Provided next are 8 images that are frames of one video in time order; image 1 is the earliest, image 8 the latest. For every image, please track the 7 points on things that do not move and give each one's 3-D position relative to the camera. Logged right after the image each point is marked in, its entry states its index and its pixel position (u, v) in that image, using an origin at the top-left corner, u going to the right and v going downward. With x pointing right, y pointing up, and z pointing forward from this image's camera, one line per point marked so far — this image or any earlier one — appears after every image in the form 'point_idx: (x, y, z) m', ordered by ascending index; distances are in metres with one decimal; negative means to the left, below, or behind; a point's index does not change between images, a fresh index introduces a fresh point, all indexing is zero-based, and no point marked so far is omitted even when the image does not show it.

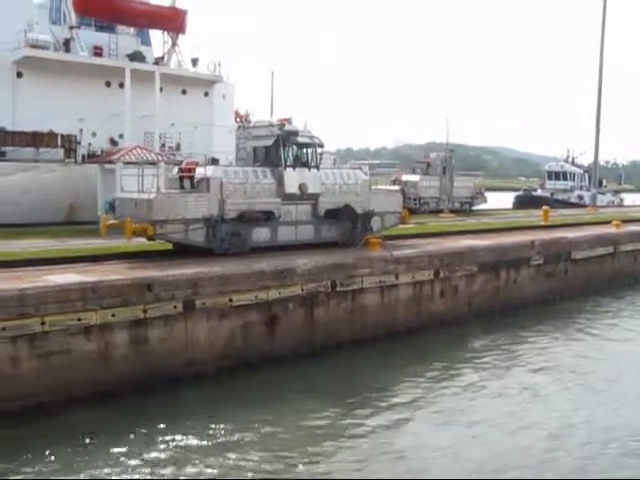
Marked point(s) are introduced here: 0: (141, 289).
0: (-2.9, -0.8, +12.4) m
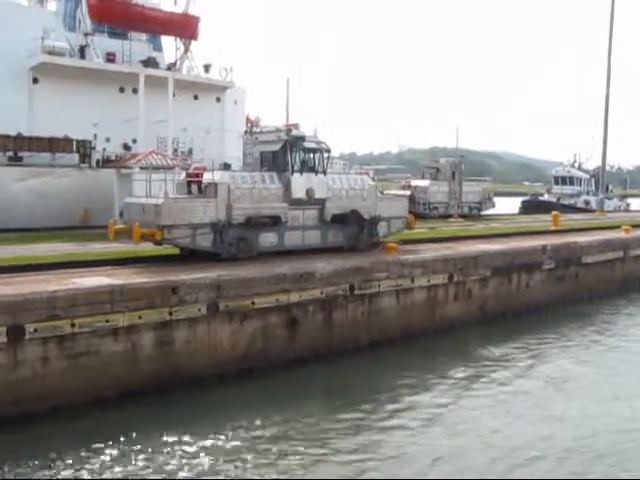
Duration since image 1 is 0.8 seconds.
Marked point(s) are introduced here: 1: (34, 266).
0: (-2.6, -0.9, +12.6) m
1: (-5.7, -0.5, +14.5) m
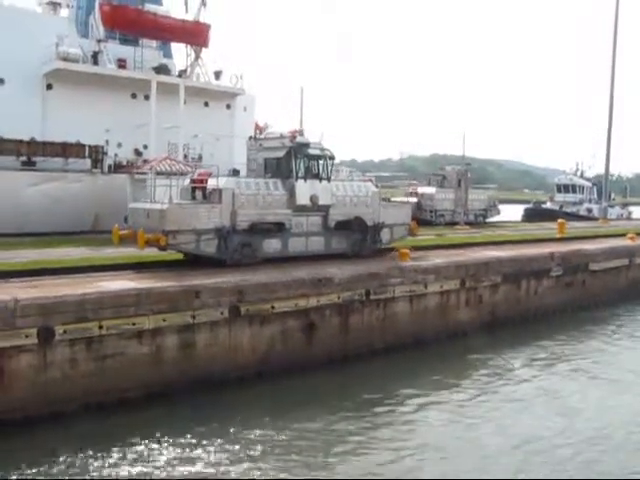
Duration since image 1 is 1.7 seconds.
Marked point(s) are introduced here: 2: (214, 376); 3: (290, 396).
0: (-2.2, -0.9, +12.9) m
1: (-5.4, -0.5, +14.7) m
2: (-1.9, -2.4, +13.3) m
3: (-0.6, -2.7, +13.3) m
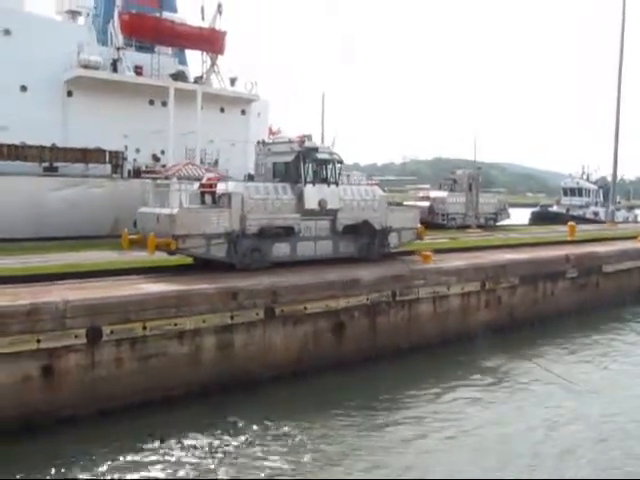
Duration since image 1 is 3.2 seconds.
0: (-1.6, -1.0, +13.3) m
1: (-4.8, -0.6, +15.1) m
2: (-1.3, -2.5, +13.7) m
3: (0.0, -2.8, +13.7) m
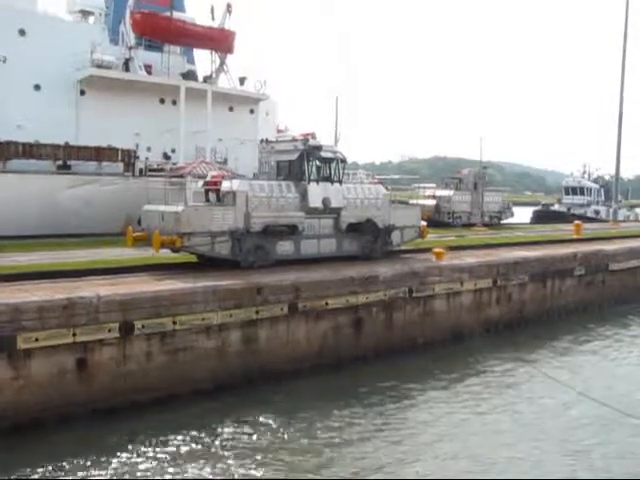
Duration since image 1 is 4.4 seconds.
0: (-1.2, -0.9, +13.6) m
1: (-4.4, -0.6, +15.5) m
2: (-0.9, -2.4, +14.0) m
3: (+0.4, -2.7, +14.0) m
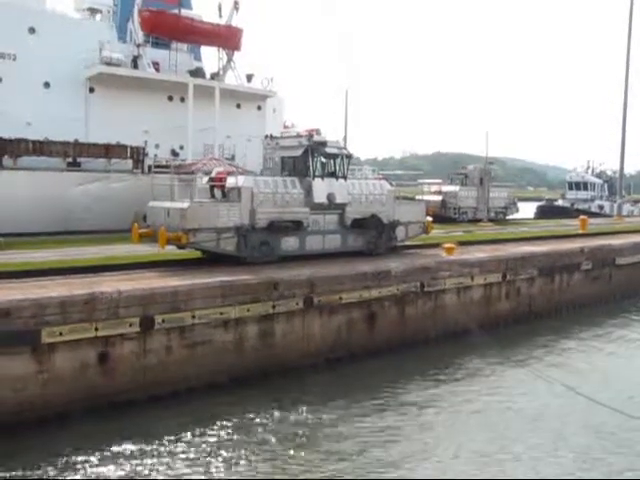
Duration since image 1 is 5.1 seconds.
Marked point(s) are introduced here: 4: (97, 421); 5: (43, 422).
0: (-0.9, -0.9, +13.8) m
1: (-4.1, -0.5, +15.7) m
2: (-0.6, -2.3, +14.2) m
3: (+0.7, -2.6, +14.2) m
4: (-3.3, -2.7, +11.3) m
5: (-4.1, -2.7, +11.0) m
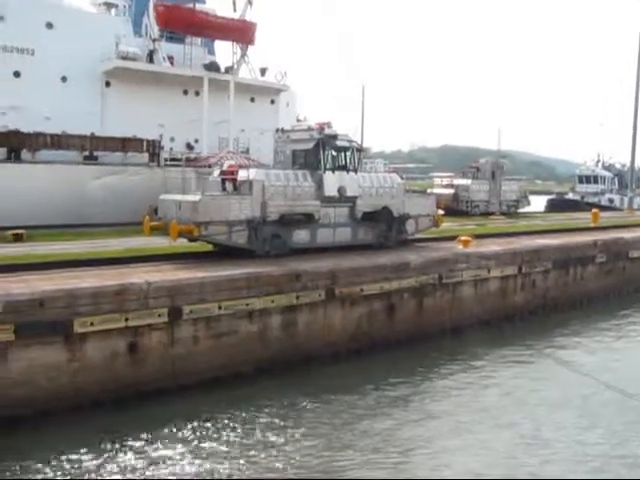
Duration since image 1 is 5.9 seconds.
0: (-0.5, -0.7, +14.0) m
1: (-3.7, -0.3, +15.9) m
2: (-0.2, -2.2, +14.5) m
3: (+1.1, -2.5, +14.4) m
4: (-3.0, -2.6, +11.6) m
5: (-3.7, -2.5, +11.3) m
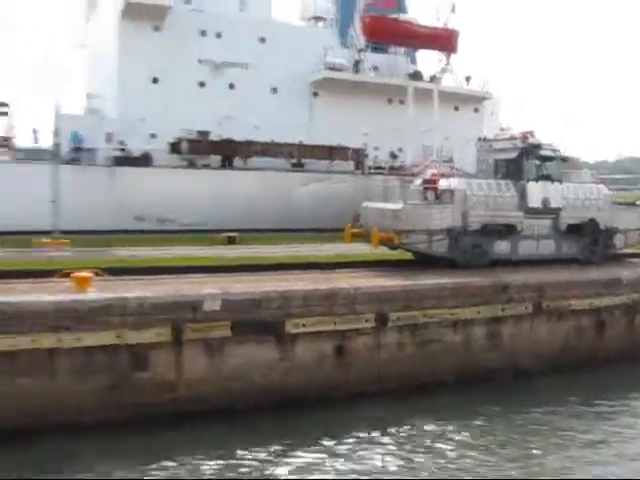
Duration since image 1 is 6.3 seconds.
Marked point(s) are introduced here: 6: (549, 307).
0: (+3.2, -0.9, +13.6) m
1: (+0.6, -0.5, +16.2) m
2: (+3.6, -2.4, +13.9) m
3: (+4.8, -2.7, +13.6) m
4: (+0.2, -2.7, +11.8) m
5: (-0.6, -2.6, +11.7) m
6: (+4.3, -1.3, +14.2) m
